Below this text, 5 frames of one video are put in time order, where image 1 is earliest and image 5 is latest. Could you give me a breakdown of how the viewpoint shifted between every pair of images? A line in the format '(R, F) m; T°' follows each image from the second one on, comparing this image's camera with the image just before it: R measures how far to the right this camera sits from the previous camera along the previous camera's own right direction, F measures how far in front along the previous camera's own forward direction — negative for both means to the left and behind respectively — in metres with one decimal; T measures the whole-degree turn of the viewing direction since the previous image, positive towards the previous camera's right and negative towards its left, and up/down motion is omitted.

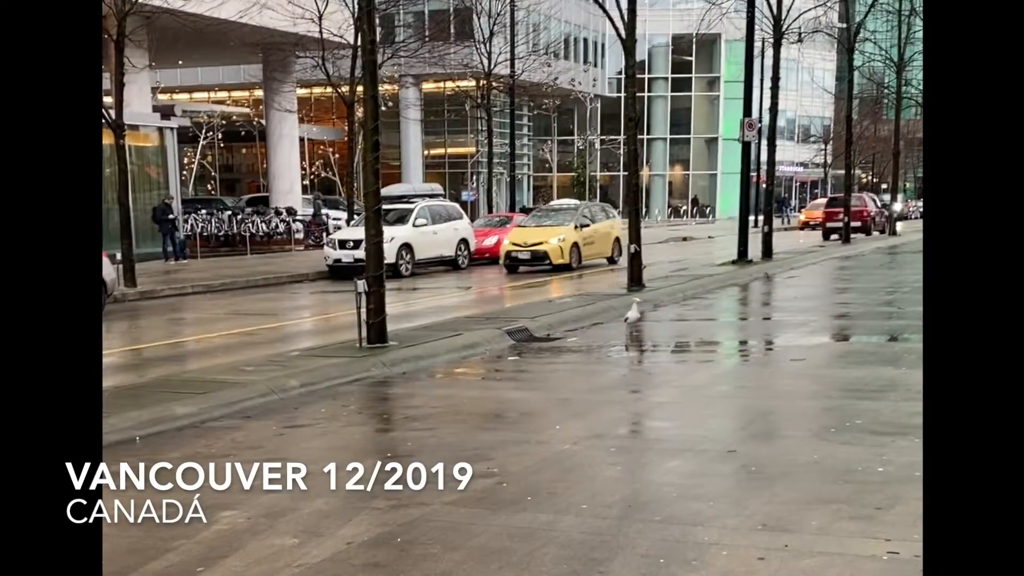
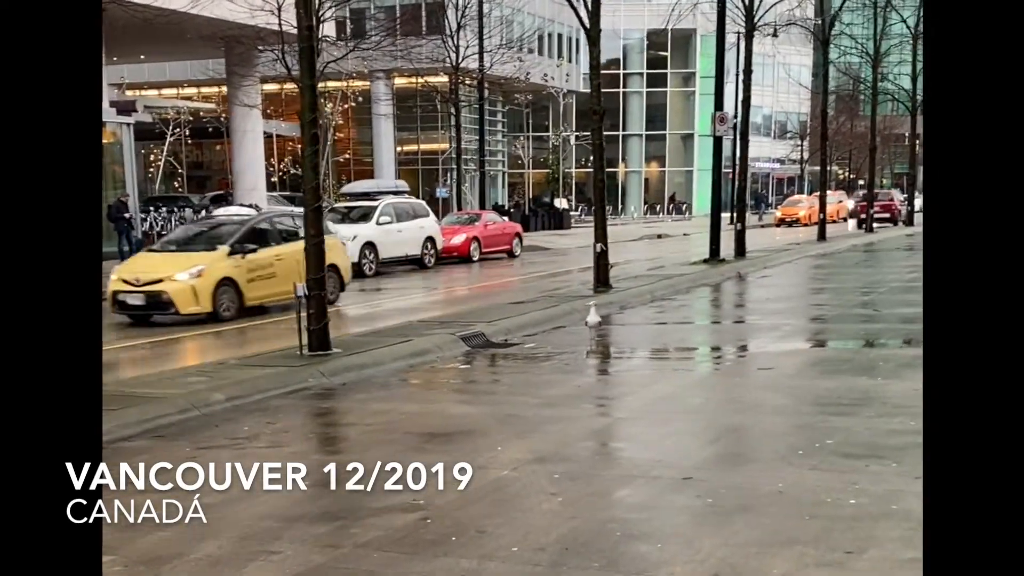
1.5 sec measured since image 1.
(+0.3, +0.7) m; +1°
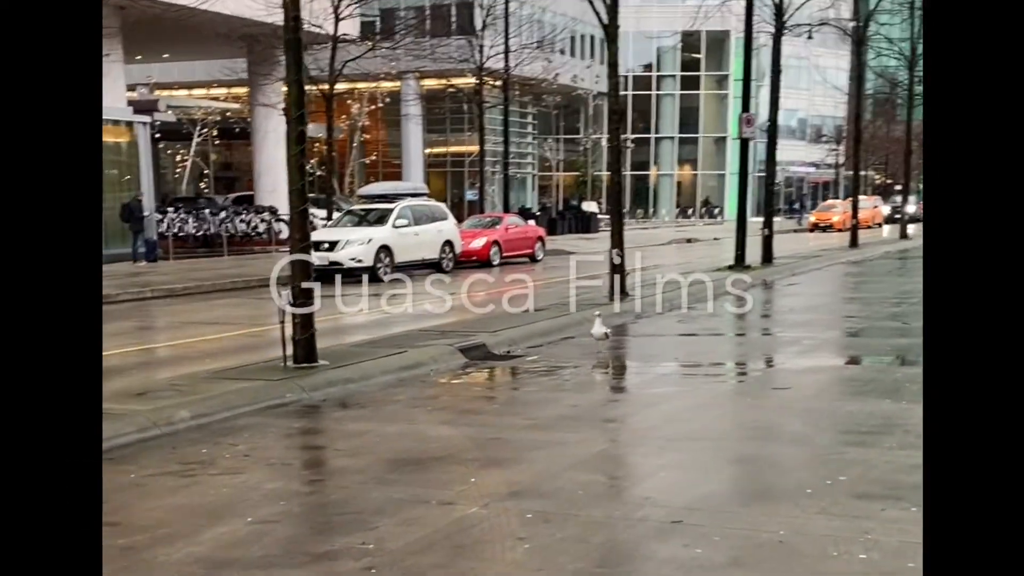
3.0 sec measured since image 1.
(+0.4, +0.7) m; -2°
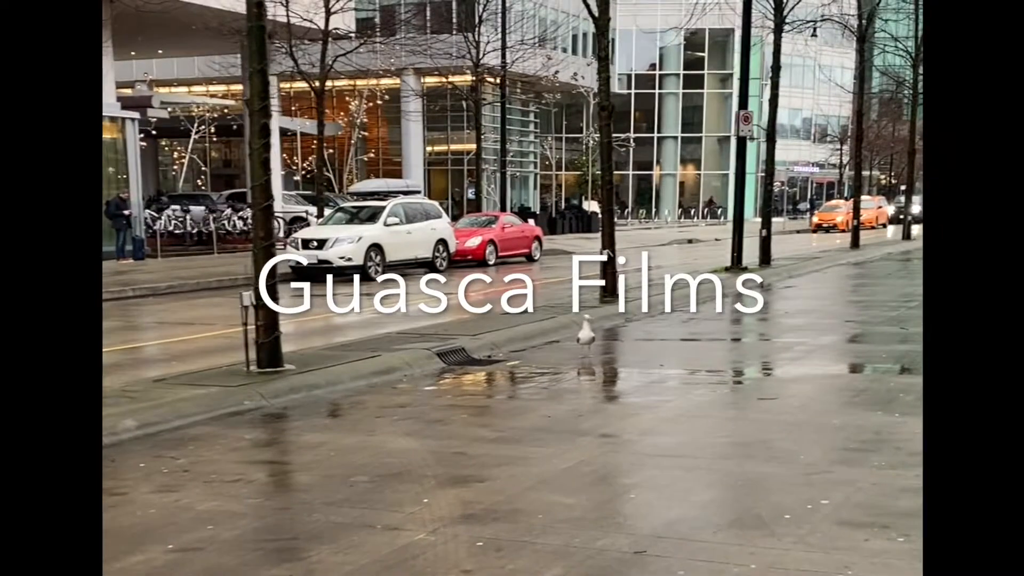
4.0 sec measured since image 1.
(+0.3, +0.5) m; 0°
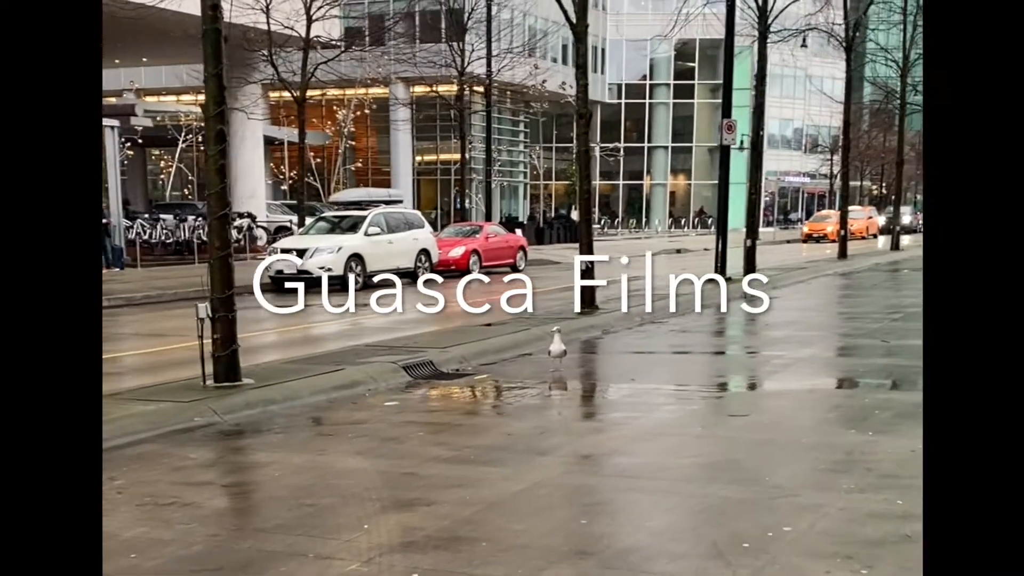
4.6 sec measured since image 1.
(+0.3, +0.3) m; 0°
